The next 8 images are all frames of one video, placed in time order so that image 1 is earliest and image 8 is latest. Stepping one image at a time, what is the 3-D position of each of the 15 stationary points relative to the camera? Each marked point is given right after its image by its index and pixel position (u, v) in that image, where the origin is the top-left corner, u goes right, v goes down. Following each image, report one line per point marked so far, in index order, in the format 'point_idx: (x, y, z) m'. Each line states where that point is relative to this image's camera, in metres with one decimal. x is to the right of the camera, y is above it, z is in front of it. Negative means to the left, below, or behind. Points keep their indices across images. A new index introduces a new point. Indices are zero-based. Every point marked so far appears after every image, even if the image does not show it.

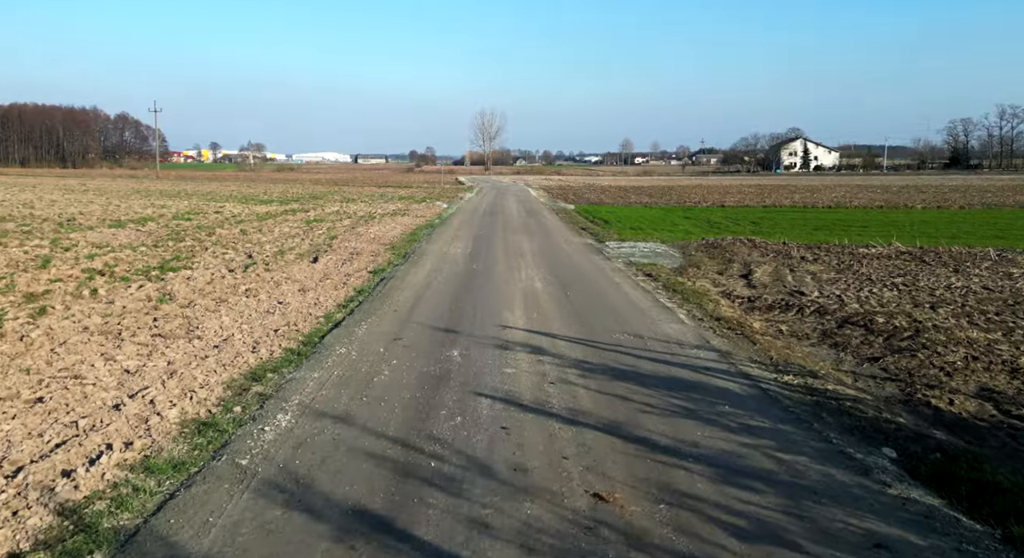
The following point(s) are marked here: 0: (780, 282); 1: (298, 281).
0: (+4.6, -0.1, +13.9) m
1: (-3.6, 0.0, +13.7) m
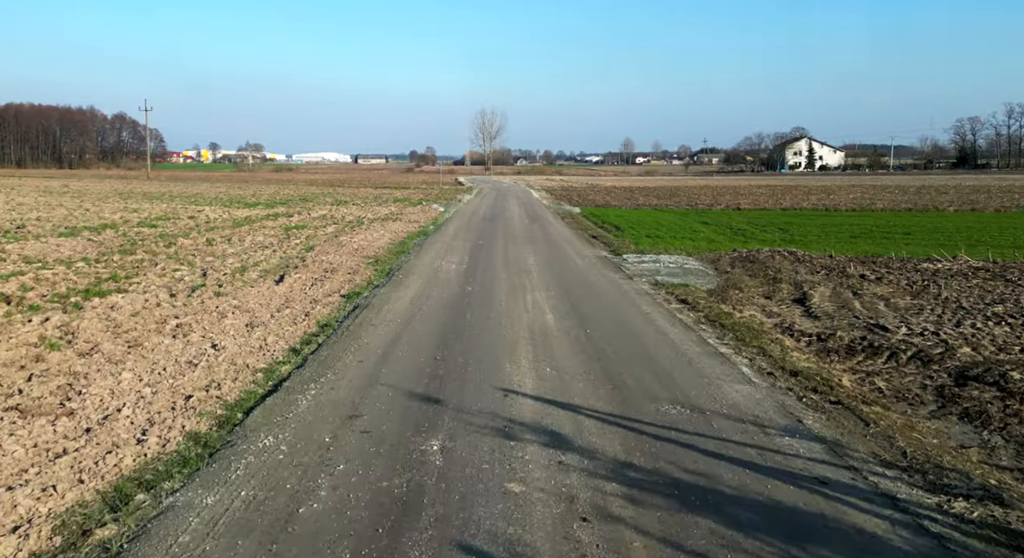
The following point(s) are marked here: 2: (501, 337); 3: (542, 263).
0: (+4.7, -0.4, +11.3) m
1: (-3.6, -0.4, +11.0) m
2: (-0.1, -0.7, +9.2) m
3: (+0.6, +0.3, +16.2) m
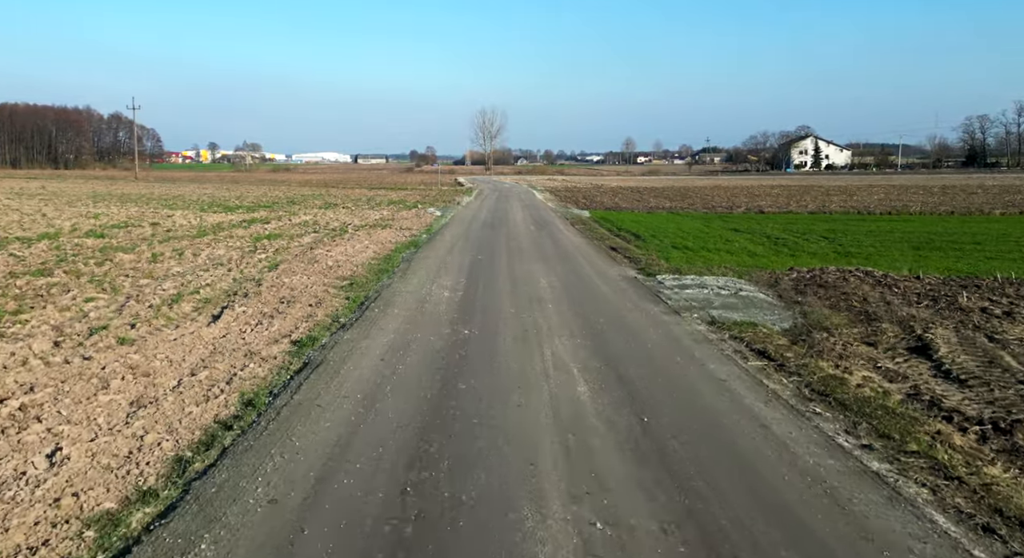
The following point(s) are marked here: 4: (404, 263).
0: (+4.8, -0.9, +7.9) m
1: (-3.5, -0.9, +7.7) m
2: (0.0, -1.1, +5.9) m
3: (+0.7, -0.2, +12.9) m
4: (-2.3, +0.3, +16.4) m
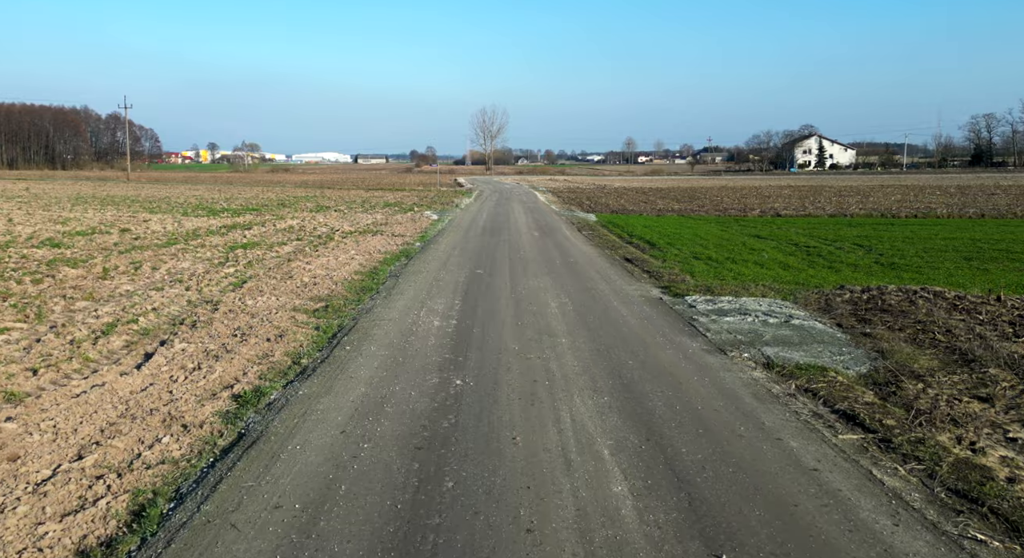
0: (+4.8, -1.2, +5.8) m
1: (-3.4, -1.2, +5.6) m
2: (0.0, -1.4, +3.8) m
3: (+0.8, -0.5, +10.7) m
4: (-2.2, 0.0, +14.3) m
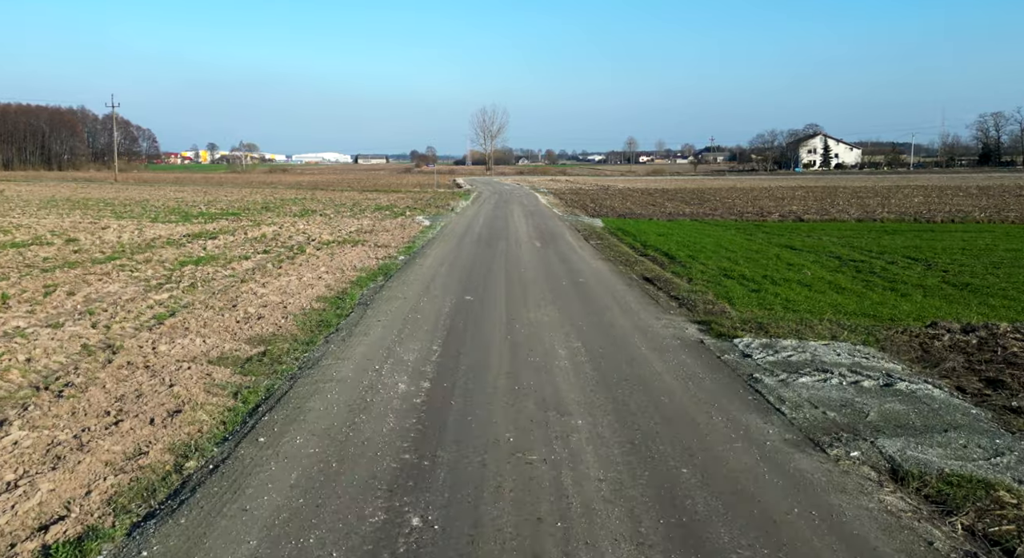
0: (+4.8, -1.6, +2.9) m
1: (-3.5, -1.7, +2.7) m
2: (0.0, -1.9, +0.9) m
3: (+0.7, -0.9, +7.9) m
4: (-2.3, -0.5, +11.5) m
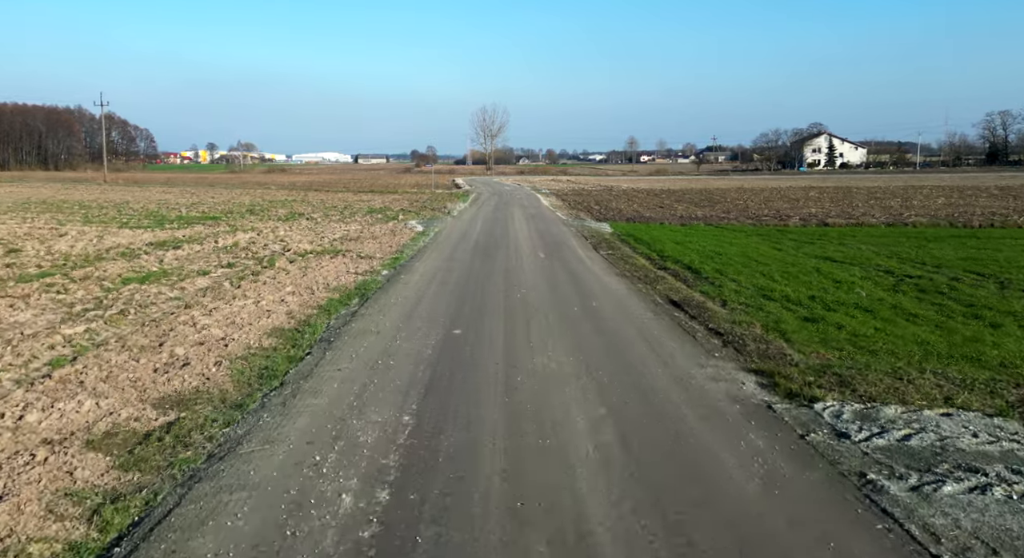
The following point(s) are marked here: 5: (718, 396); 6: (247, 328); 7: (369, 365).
0: (+4.8, -2.0, +0.4) m
1: (-3.5, -2.0, +0.2) m
2: (0.0, -2.2, -1.6) m
3: (+0.7, -1.3, +5.4) m
4: (-2.3, -0.8, +9.0) m
5: (+1.9, -1.0, +7.4) m
6: (-3.4, -0.6, +10.7) m
7: (-1.5, -0.8, +8.7) m
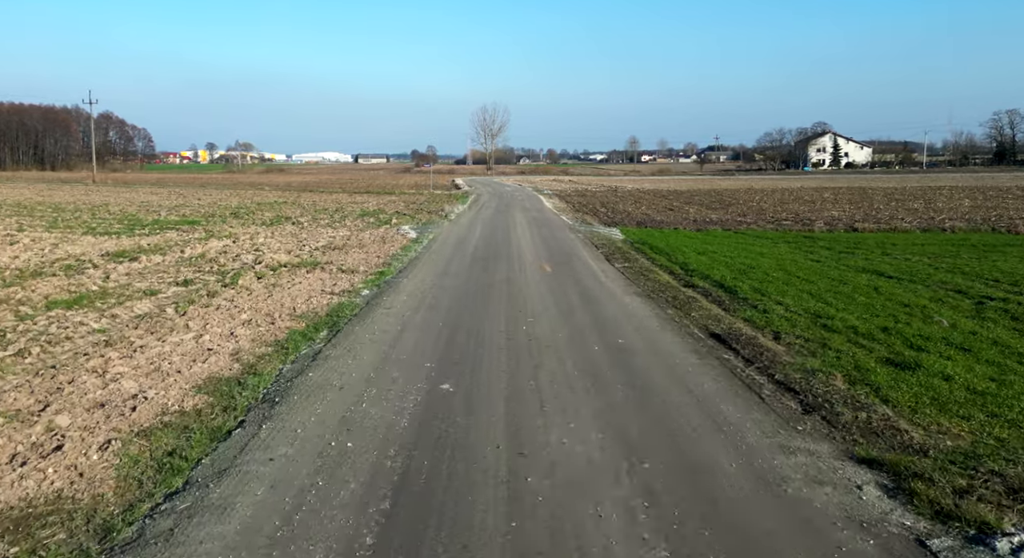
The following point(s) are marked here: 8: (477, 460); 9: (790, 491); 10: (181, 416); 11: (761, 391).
0: (+4.8, -2.4, -2.0) m
1: (-3.4, -2.4, -2.2) m
2: (0.0, -2.6, -4.0) m
3: (+0.8, -1.7, +2.9) m
4: (-2.2, -1.2, +6.5) m
5: (+1.9, -1.4, +5.0) m
6: (-3.4, -1.0, +8.2) m
7: (-1.5, -1.2, +6.2) m
8: (-0.3, -1.2, +6.0) m
9: (+1.8, -1.3, +5.4) m
10: (-2.9, -1.2, +7.1) m
11: (+2.3, -1.0, +7.6) m
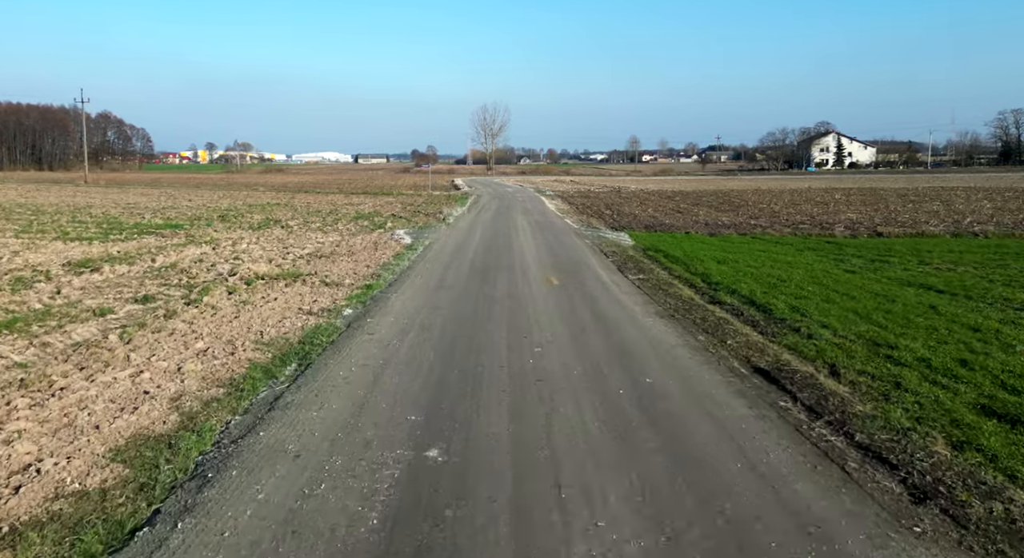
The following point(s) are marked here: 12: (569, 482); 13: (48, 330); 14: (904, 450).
0: (+4.9, -2.6, -3.8) m
1: (-3.4, -2.7, -4.0) m
2: (+0.1, -2.9, -5.8) m
3: (+0.8, -1.9, +1.2) m
4: (-2.2, -1.5, +4.7) m
5: (+2.0, -1.6, +3.2) m
6: (-3.3, -1.2, +6.4) m
7: (-1.4, -1.5, +4.4) m
8: (-0.2, -1.5, +4.3) m
9: (+1.8, -1.6, +3.6) m
10: (-2.8, -1.4, +5.4) m
11: (+2.4, -1.3, +5.9) m
12: (+0.4, -1.3, +5.5) m
13: (-6.0, -0.6, +10.5) m
14: (+2.8, -1.2, +5.9) m
